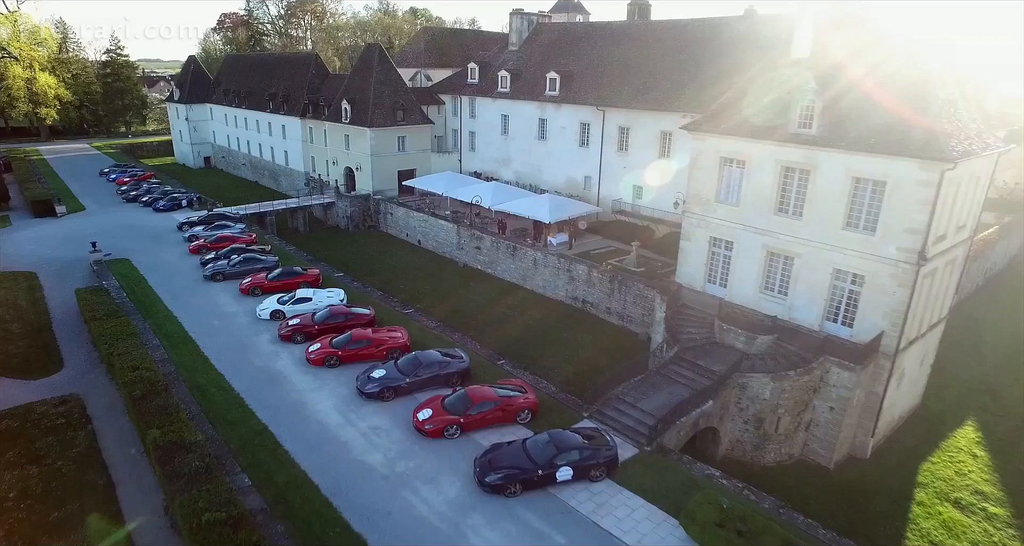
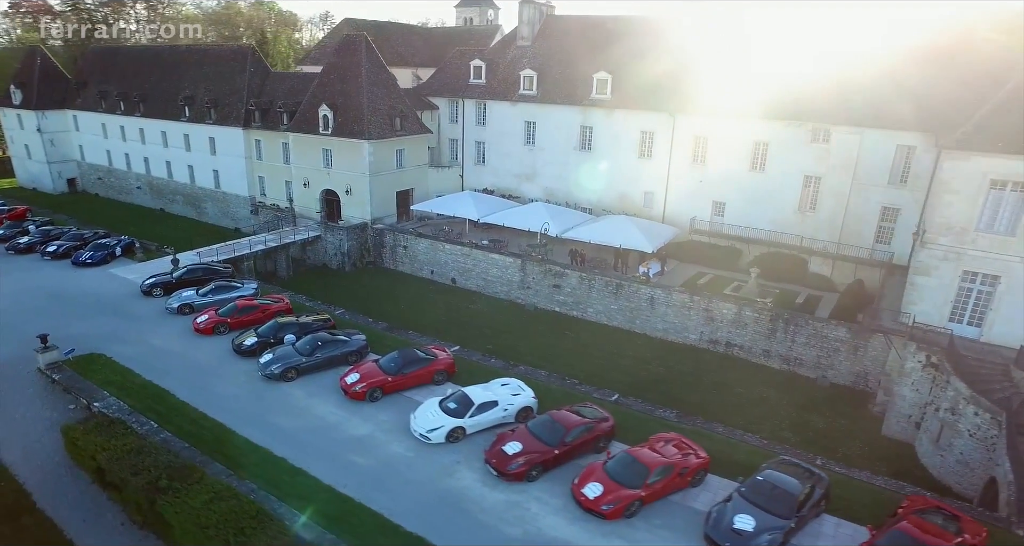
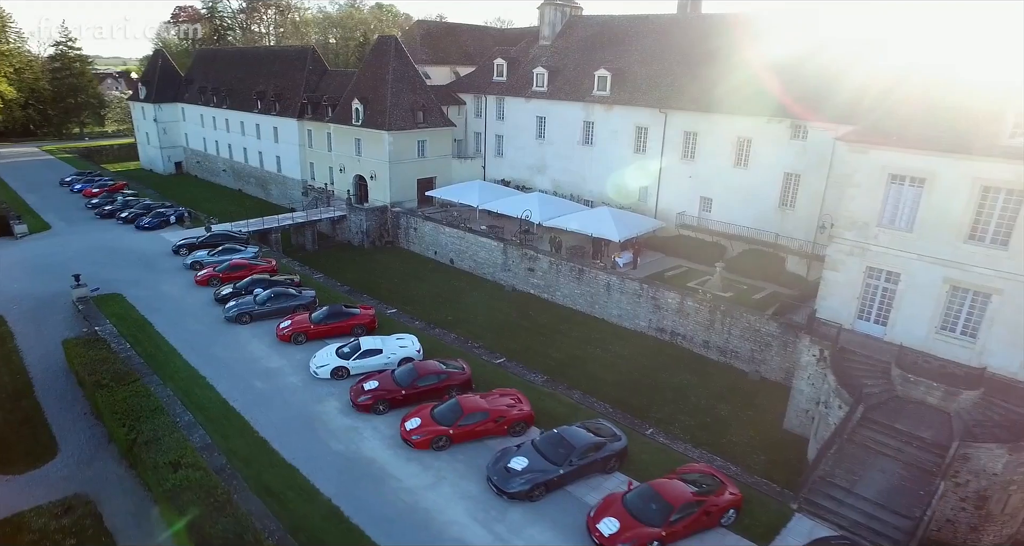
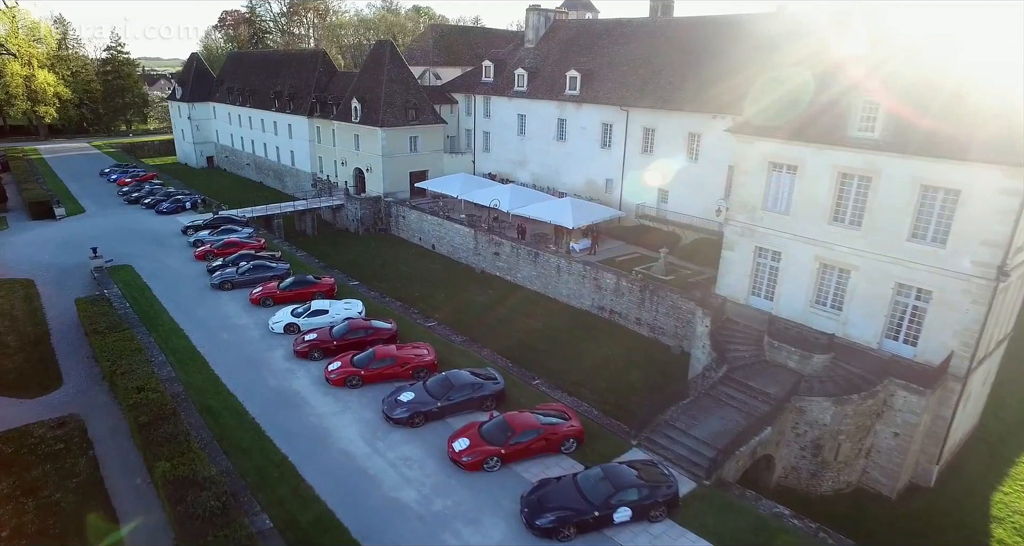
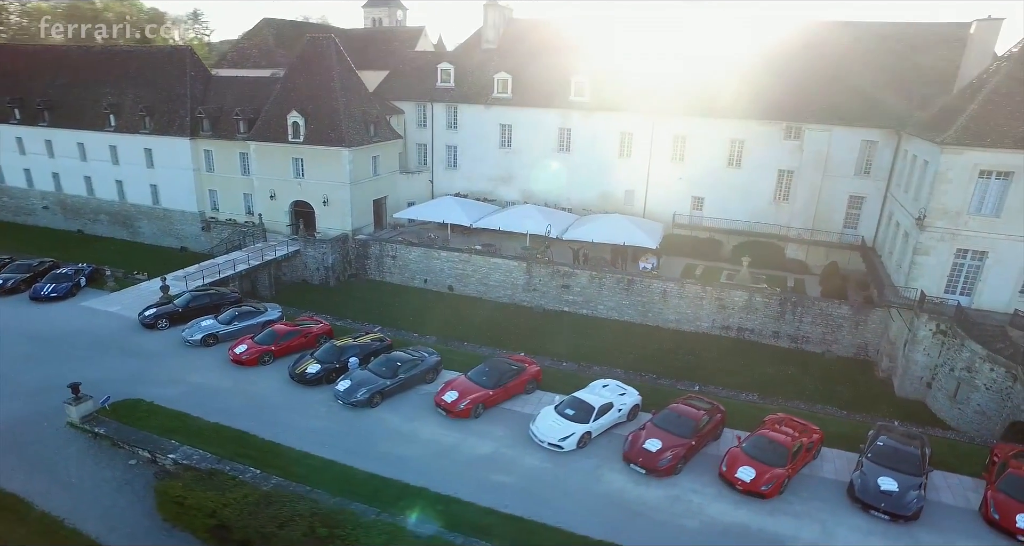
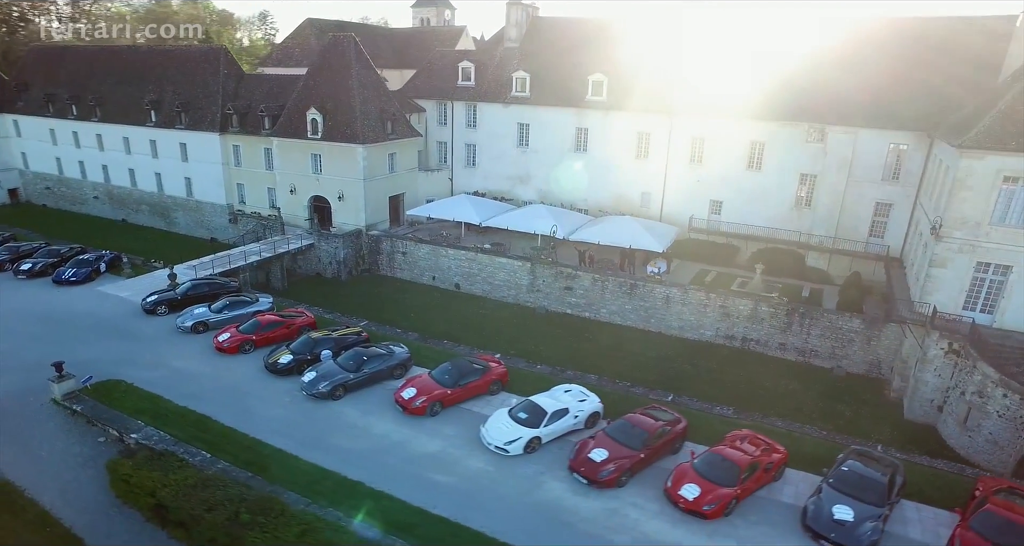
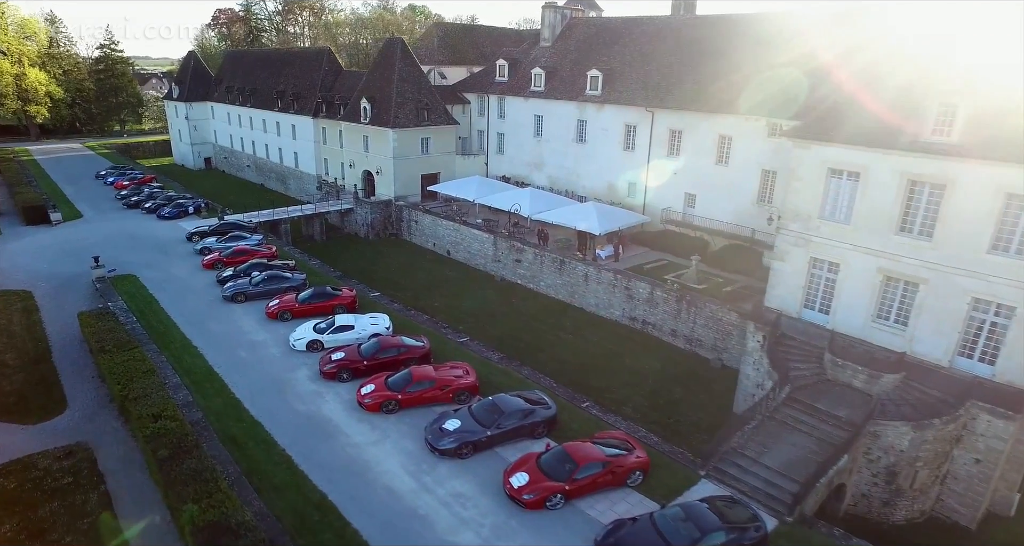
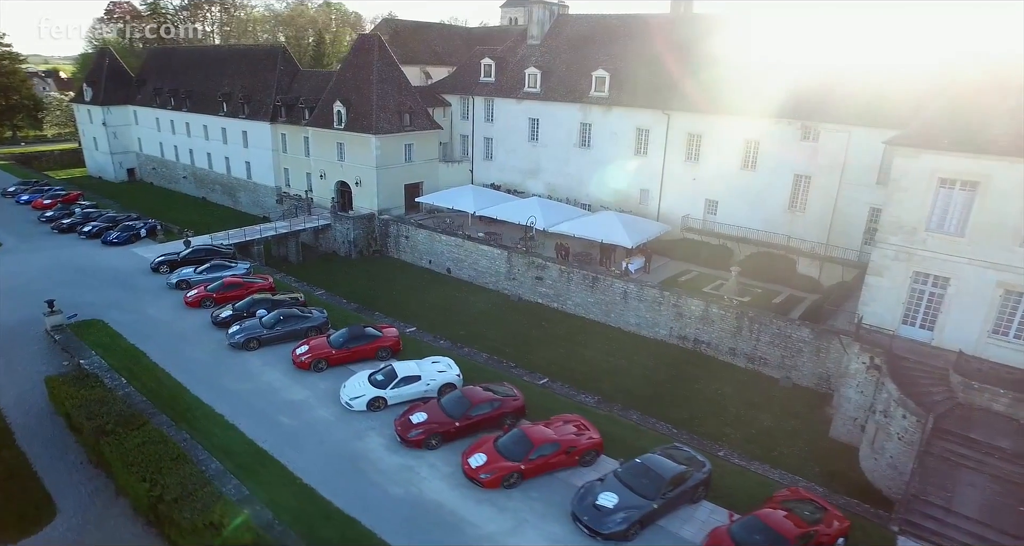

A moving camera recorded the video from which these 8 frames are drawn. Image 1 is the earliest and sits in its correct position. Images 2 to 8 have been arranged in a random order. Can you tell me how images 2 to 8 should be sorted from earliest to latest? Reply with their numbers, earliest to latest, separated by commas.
4, 7, 3, 8, 2, 6, 5
